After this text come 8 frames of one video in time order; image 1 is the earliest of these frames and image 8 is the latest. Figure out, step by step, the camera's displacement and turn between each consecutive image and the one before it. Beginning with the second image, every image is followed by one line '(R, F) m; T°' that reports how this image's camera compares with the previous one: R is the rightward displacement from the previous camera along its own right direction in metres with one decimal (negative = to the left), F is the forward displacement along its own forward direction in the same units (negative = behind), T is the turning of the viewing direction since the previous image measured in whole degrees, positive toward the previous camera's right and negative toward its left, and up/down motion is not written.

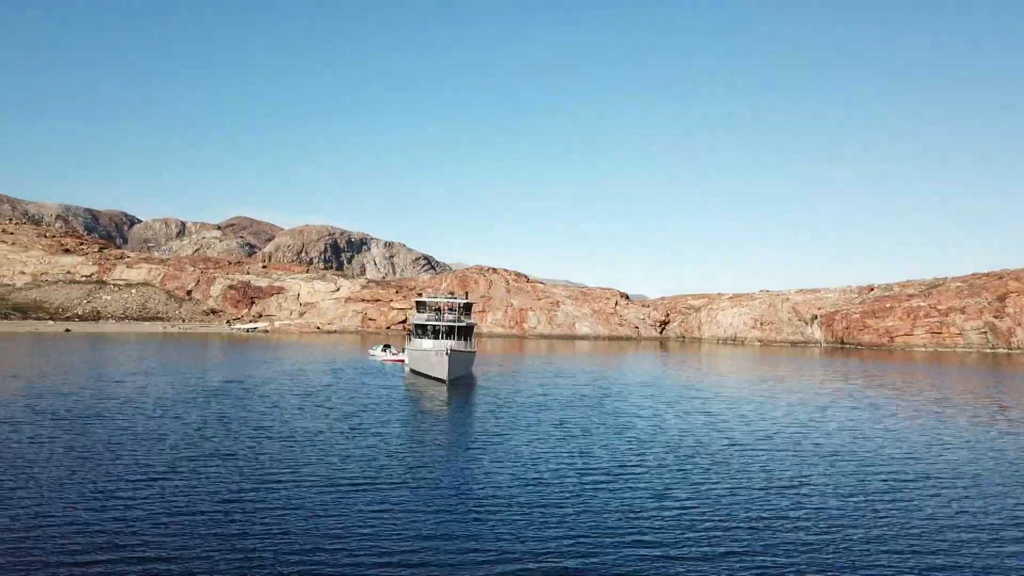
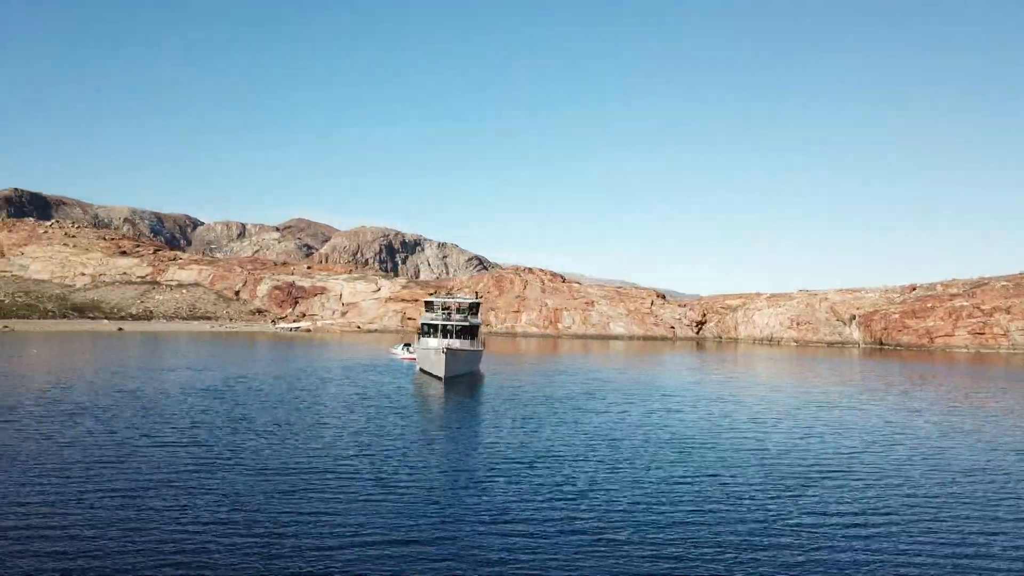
(+2.6, -0.8) m; -4°
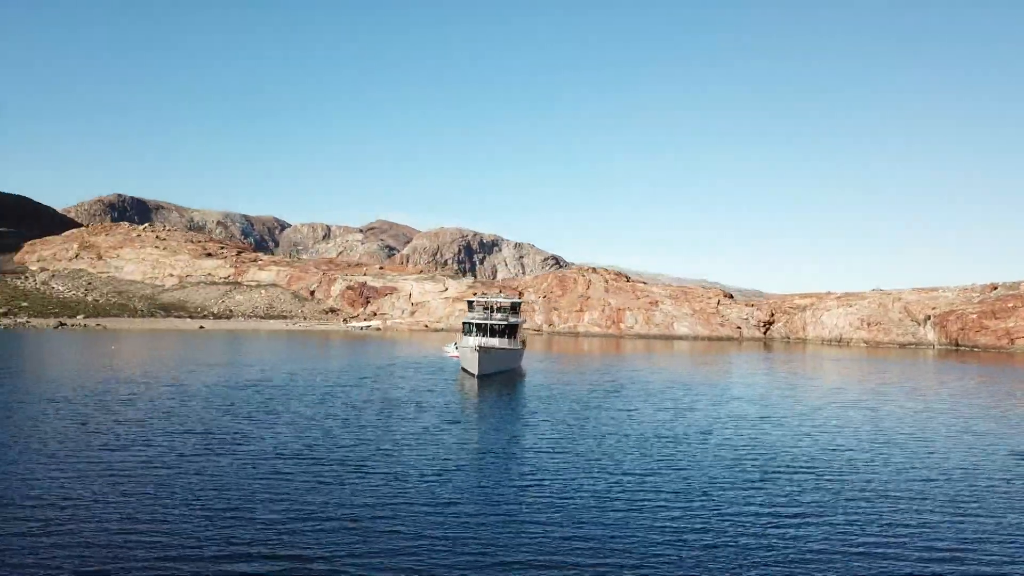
(+2.1, -0.8) m; -6°
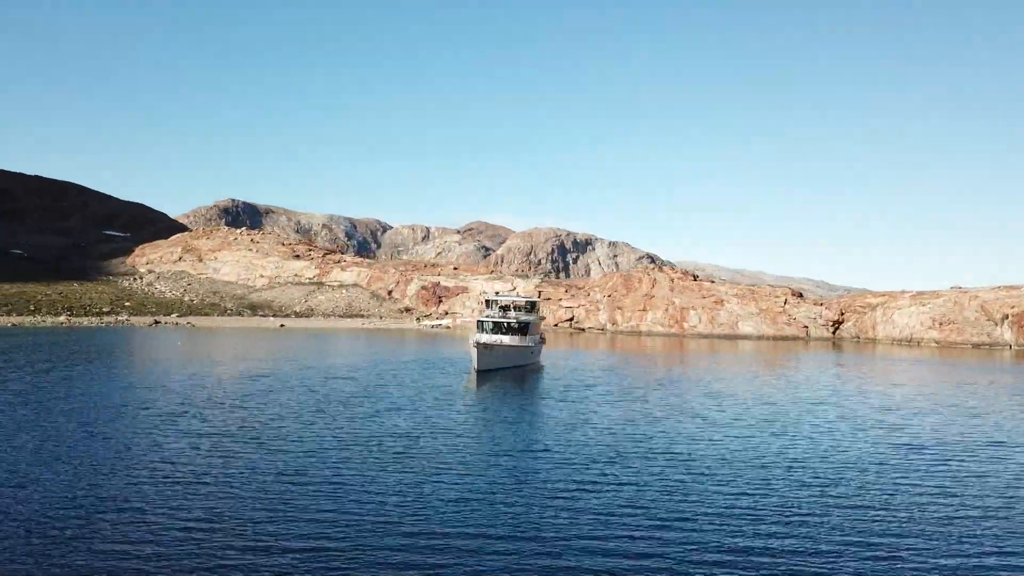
(+4.7, -1.7) m; -7°
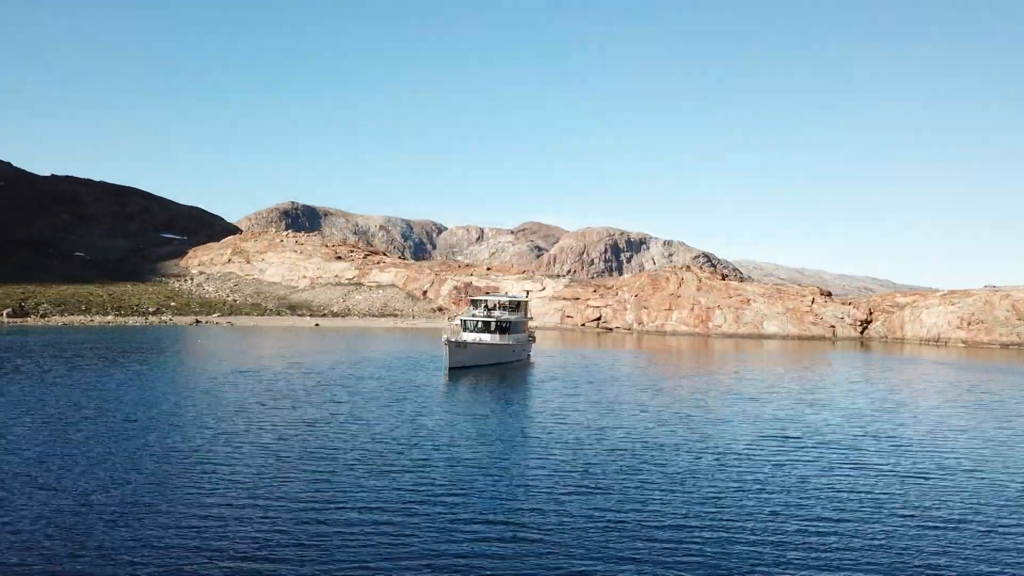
(+4.1, -1.5) m; -4°
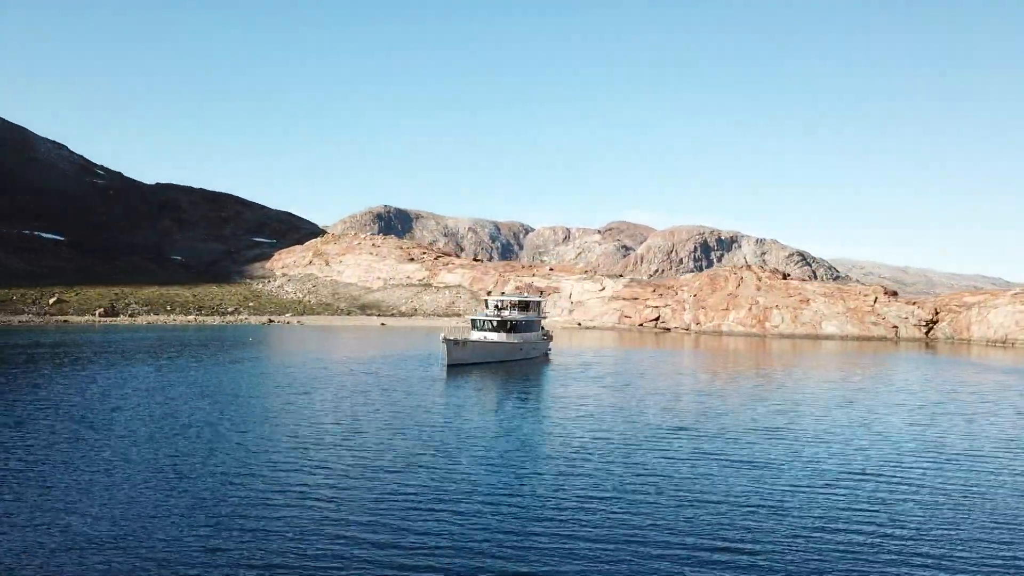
(+4.8, -1.6) m; -6°
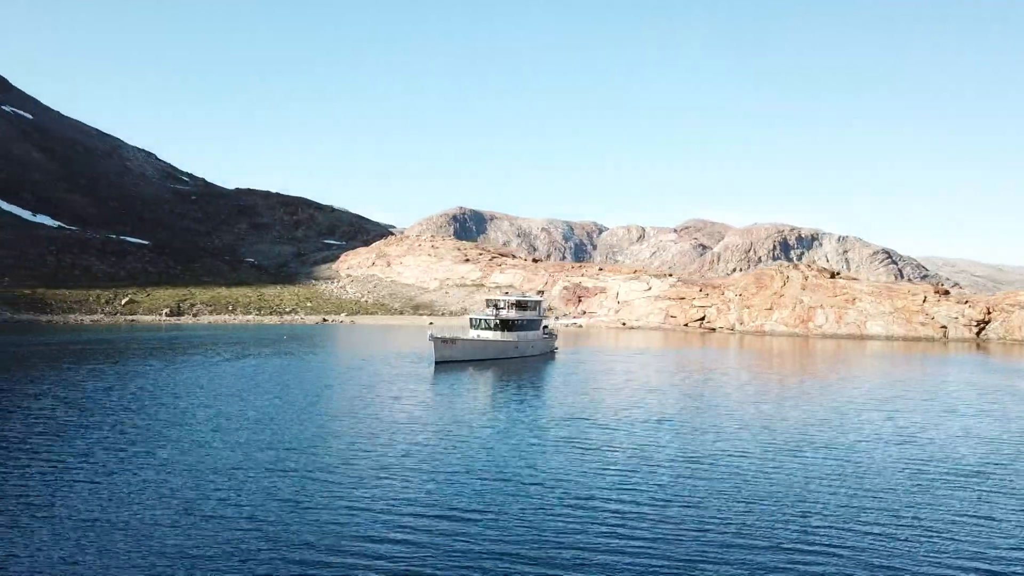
(+4.9, -1.6) m; -5°
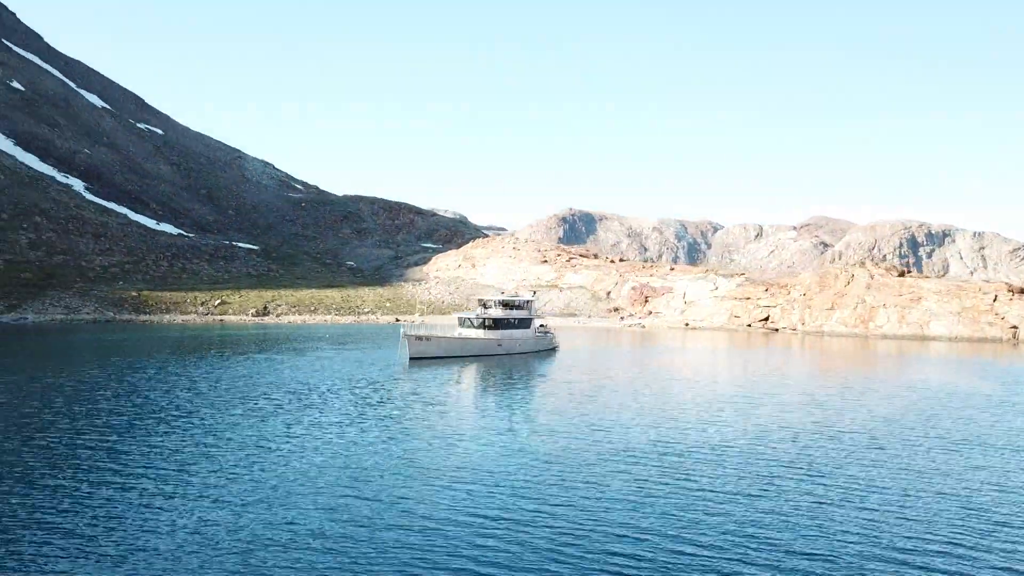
(+8.3, -2.2) m; -8°
